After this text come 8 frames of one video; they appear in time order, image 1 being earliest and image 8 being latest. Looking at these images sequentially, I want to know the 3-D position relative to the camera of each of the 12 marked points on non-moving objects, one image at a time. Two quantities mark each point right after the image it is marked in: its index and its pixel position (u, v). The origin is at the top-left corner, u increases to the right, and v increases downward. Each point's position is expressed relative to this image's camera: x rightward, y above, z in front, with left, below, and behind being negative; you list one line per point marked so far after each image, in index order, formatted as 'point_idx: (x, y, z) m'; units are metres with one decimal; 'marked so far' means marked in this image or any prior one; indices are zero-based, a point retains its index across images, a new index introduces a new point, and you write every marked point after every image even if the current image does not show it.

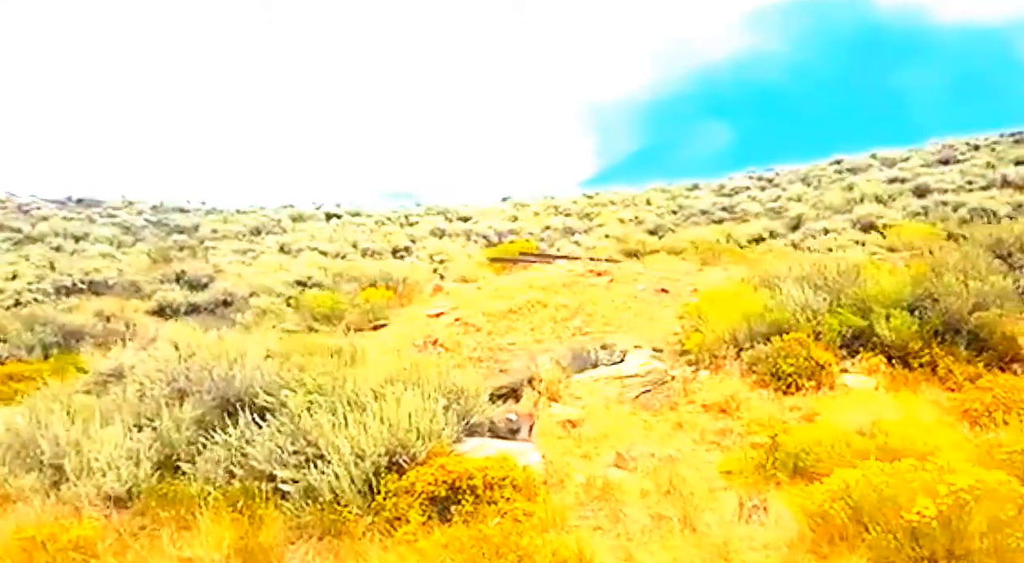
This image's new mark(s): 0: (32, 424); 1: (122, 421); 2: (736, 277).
0: (-3.3, -1.0, +4.6) m
1: (-2.5, -0.9, +4.4) m
2: (+2.6, +0.1, +7.9) m
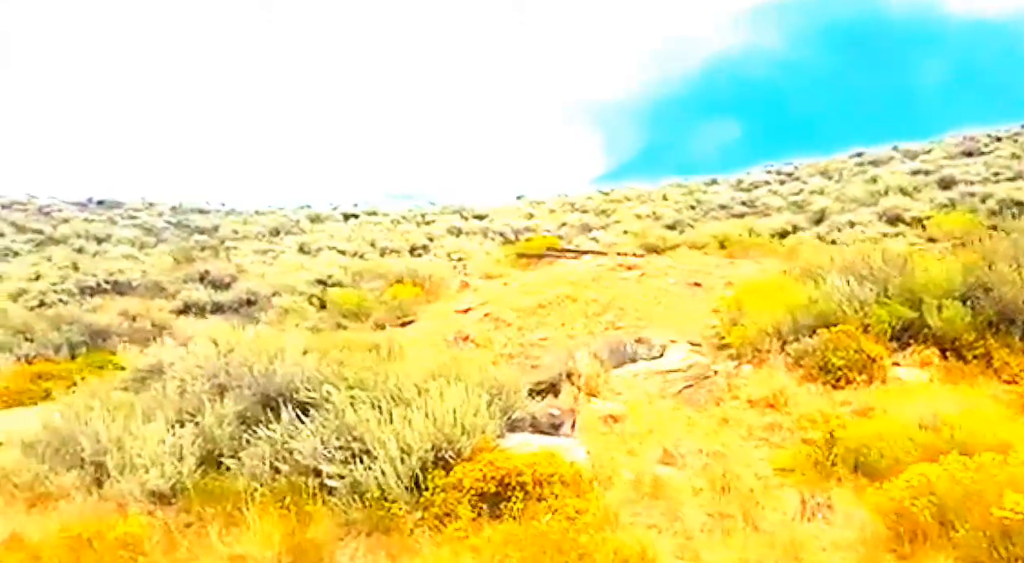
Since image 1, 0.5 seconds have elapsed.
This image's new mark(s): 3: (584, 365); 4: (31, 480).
0: (-3.0, -1.0, +4.6) m
1: (-2.3, -0.9, +4.4) m
2: (+3.0, +0.1, +7.7) m
3: (+0.6, -0.6, +5.2) m
4: (-3.0, -1.2, +4.2) m
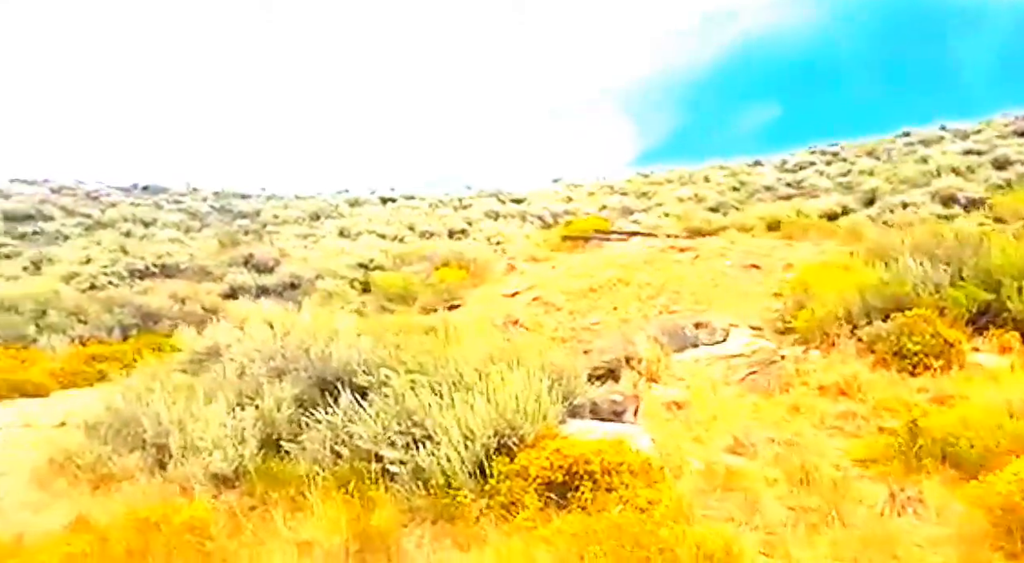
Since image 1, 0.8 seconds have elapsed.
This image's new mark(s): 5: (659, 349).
0: (-2.6, -0.8, +4.6) m
1: (-1.9, -0.8, +4.4) m
2: (+3.6, +0.3, +7.4) m
3: (+1.0, -0.5, +5.0) m
4: (-2.6, -1.1, +4.2) m
5: (+1.1, -0.5, +5.1) m
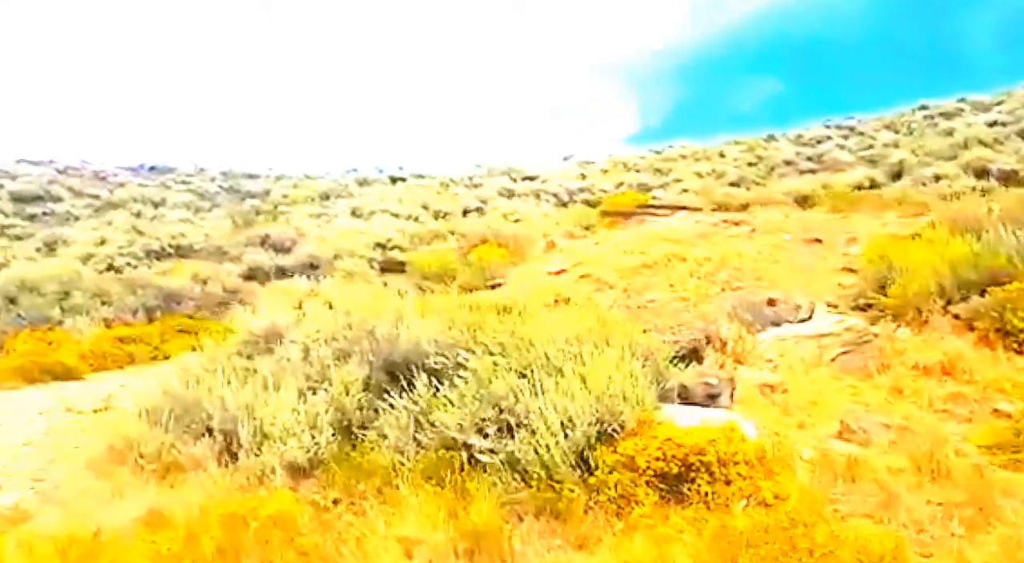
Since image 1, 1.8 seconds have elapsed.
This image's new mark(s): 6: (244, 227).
0: (-2.1, -0.7, +4.4) m
1: (-1.4, -0.6, +4.1) m
2: (+4.1, +0.6, +7.0) m
3: (+1.5, -0.3, +4.7) m
4: (-2.1, -1.0, +4.0) m
5: (+1.6, -0.3, +4.8) m
6: (-7.4, +1.4, +17.8) m
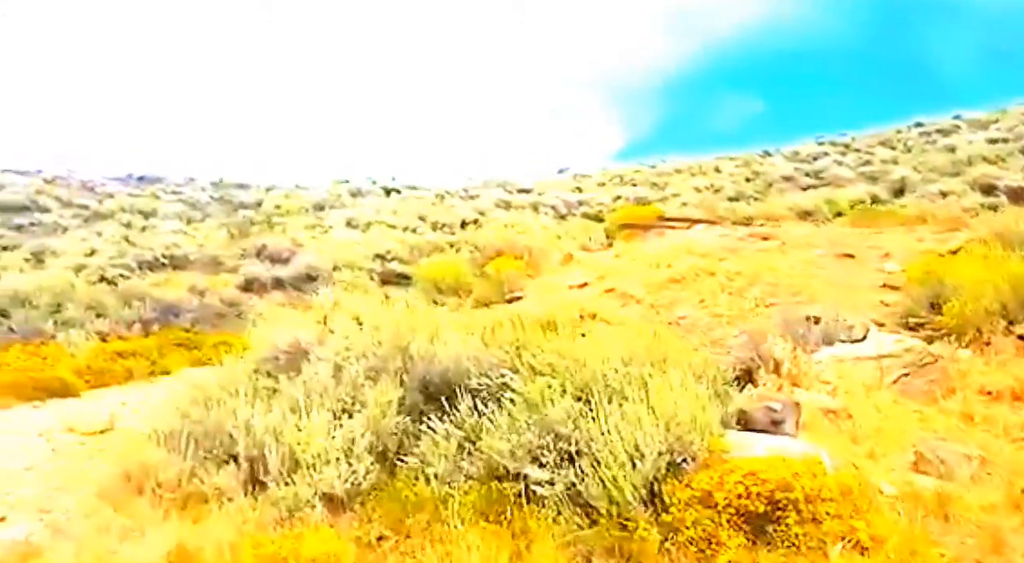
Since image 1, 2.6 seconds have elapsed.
0: (-1.8, -0.8, +4.1) m
1: (-1.1, -0.7, +3.9) m
2: (+4.3, +0.4, +6.9) m
3: (+1.8, -0.4, +4.5) m
4: (-1.9, -1.1, +3.7) m
5: (+1.9, -0.4, +4.6) m
6: (-7.2, +1.1, +17.5) m
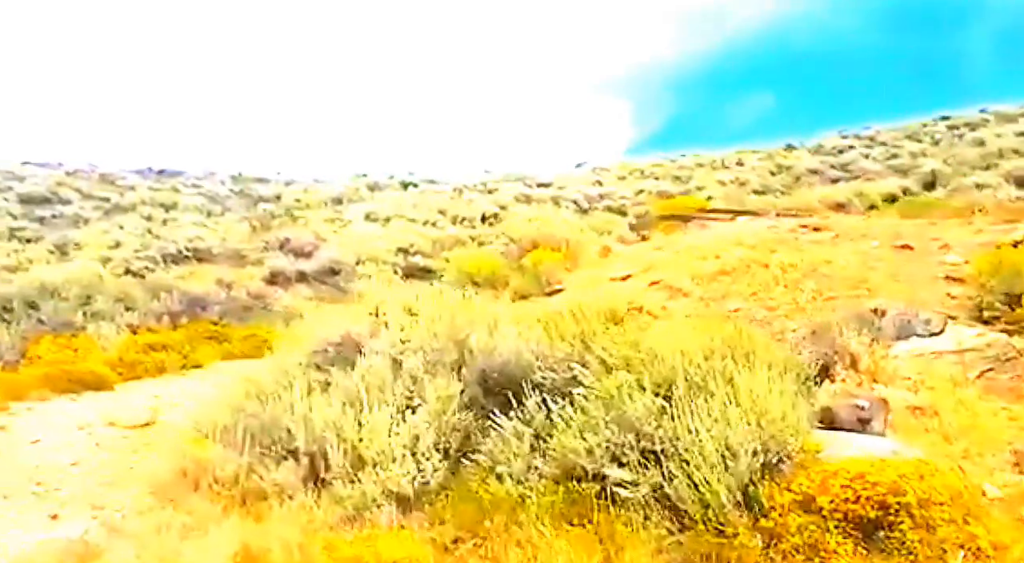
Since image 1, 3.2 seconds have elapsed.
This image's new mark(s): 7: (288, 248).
0: (-1.5, -0.7, +4.0) m
1: (-0.7, -0.7, +3.7) m
2: (+4.8, +0.5, +6.6) m
3: (+2.1, -0.4, +4.3) m
4: (-1.5, -1.0, +3.6) m
5: (+2.3, -0.4, +4.3) m
6: (-6.5, +1.3, +17.5) m
7: (-5.3, +0.8, +15.6) m
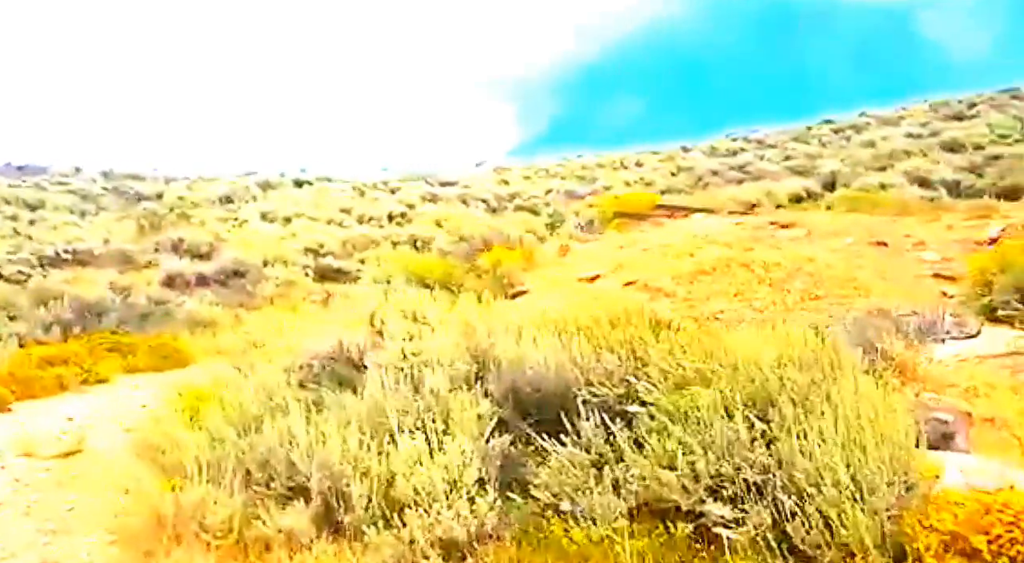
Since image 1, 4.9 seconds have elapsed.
0: (-1.3, -0.8, +3.3) m
1: (-0.5, -0.7, +3.1) m
2: (+4.5, +0.5, +6.7) m
3: (+2.3, -0.4, +4.1) m
4: (-1.2, -1.1, +2.9) m
5: (+2.4, -0.4, +4.2) m
6: (-8.3, +1.2, +15.9) m
7: (-6.8, +0.7, +14.2) m
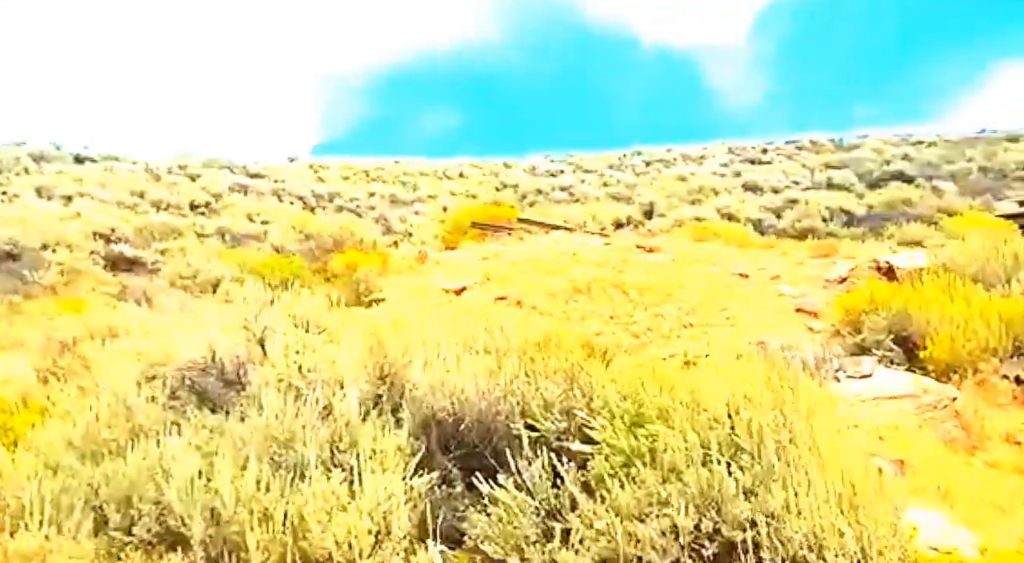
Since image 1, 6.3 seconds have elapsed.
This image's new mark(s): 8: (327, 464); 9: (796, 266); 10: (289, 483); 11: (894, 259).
0: (-1.5, -0.7, +2.4) m
1: (-0.8, -0.7, +2.4) m
2: (+3.2, +0.2, +7.3) m
3: (+1.7, -0.6, +4.1) m
4: (-1.4, -1.0, +2.0) m
5: (+1.8, -0.6, +4.2) m
6: (-11.5, +1.6, +12.8) m
7: (-9.7, +1.0, +11.5) m
8: (-0.7, -0.7, +2.5) m
9: (+3.1, +0.2, +7.3) m
10: (-0.8, -0.8, +2.4) m
11: (+3.6, +0.1, +6.4) m
